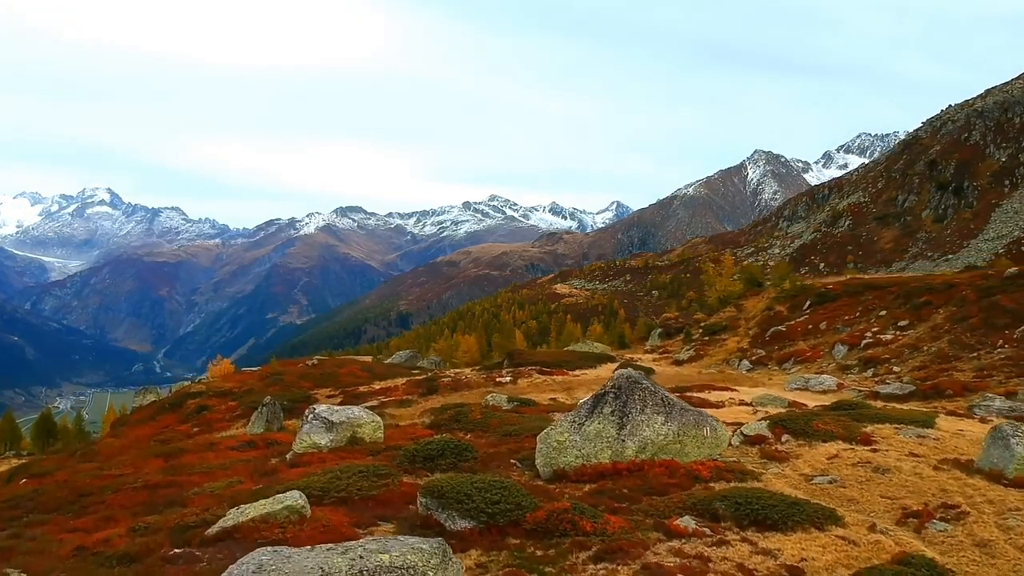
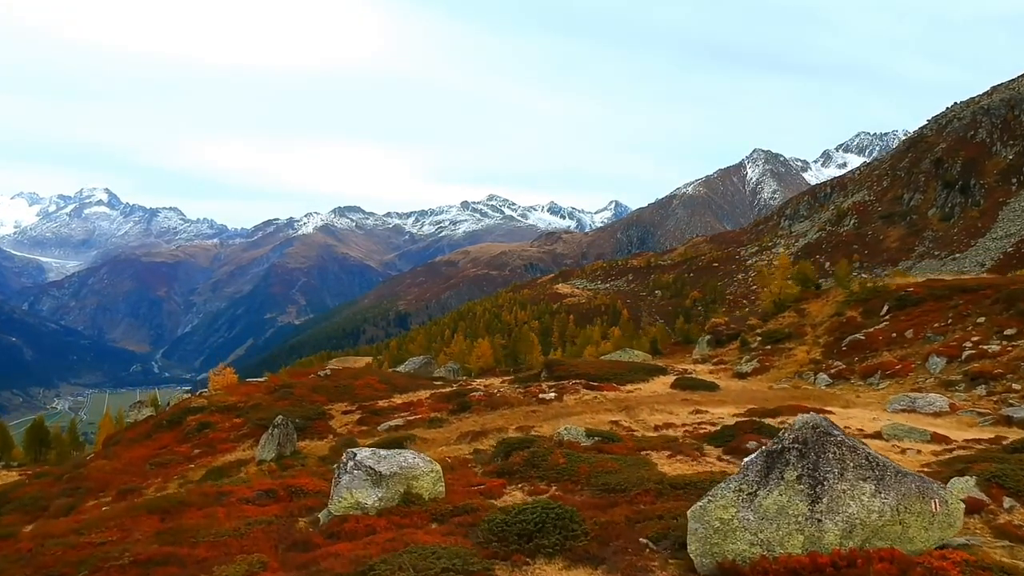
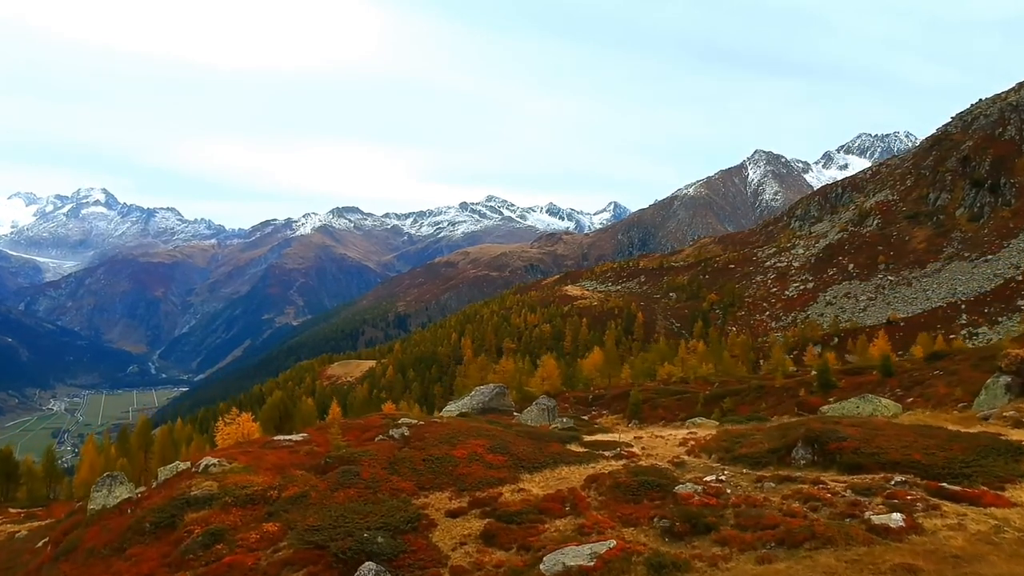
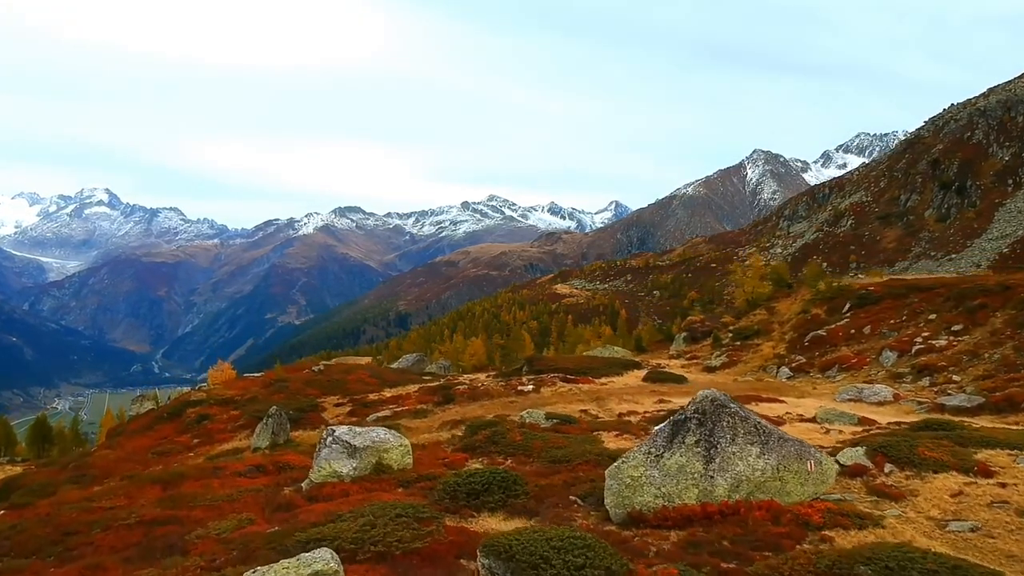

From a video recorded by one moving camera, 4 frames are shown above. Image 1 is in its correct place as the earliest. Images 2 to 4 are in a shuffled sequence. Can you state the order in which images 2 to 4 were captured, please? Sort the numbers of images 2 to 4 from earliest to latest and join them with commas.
4, 2, 3
